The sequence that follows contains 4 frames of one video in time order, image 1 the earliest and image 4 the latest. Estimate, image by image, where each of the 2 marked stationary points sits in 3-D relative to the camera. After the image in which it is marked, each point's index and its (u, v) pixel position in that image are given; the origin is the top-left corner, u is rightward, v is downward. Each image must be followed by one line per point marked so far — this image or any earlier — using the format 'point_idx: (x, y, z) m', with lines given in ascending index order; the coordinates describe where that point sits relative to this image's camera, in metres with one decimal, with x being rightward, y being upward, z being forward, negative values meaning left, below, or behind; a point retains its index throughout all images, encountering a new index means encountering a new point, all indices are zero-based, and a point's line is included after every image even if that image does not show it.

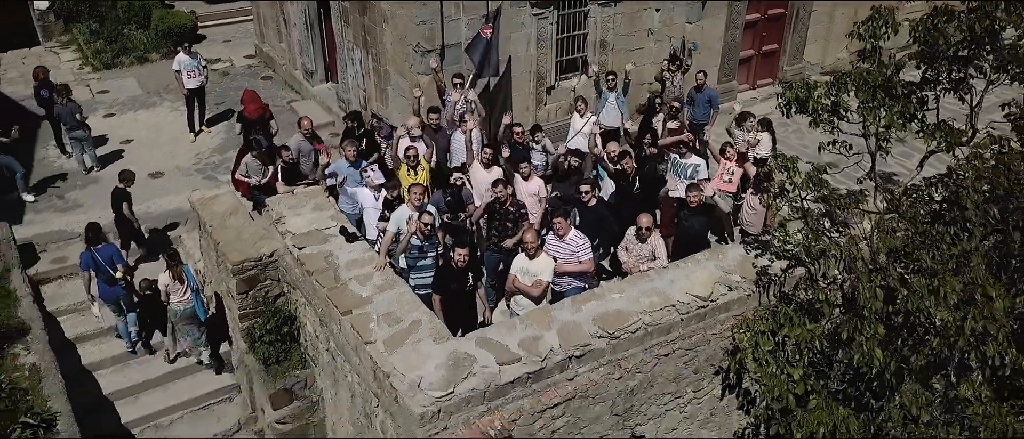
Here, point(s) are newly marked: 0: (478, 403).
0: (-0.3, -1.5, +6.2) m
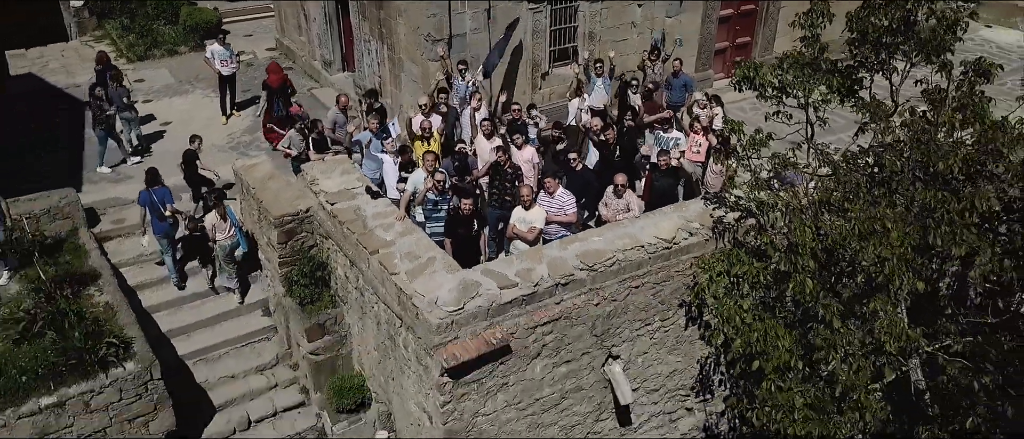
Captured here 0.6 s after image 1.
0: (-0.3, -1.0, +7.7) m
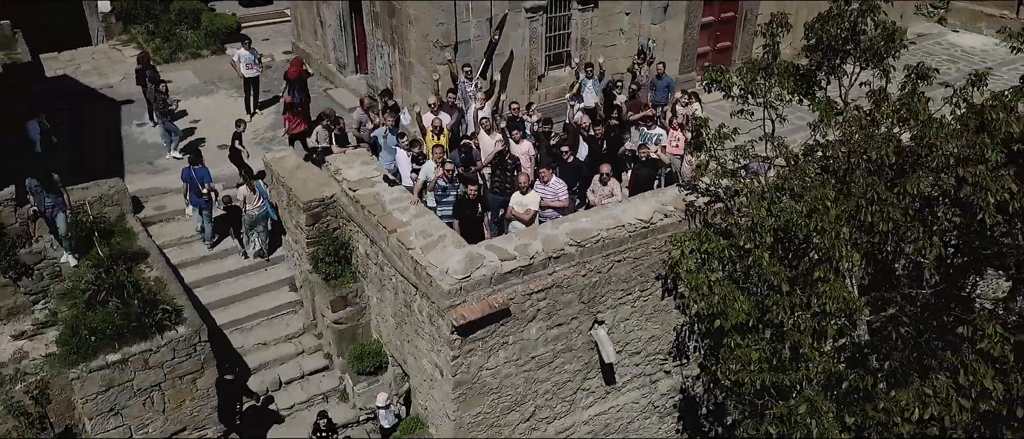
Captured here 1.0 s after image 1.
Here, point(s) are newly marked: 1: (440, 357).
0: (-0.3, -0.8, +9.1) m
1: (-0.9, -1.8, +9.4) m
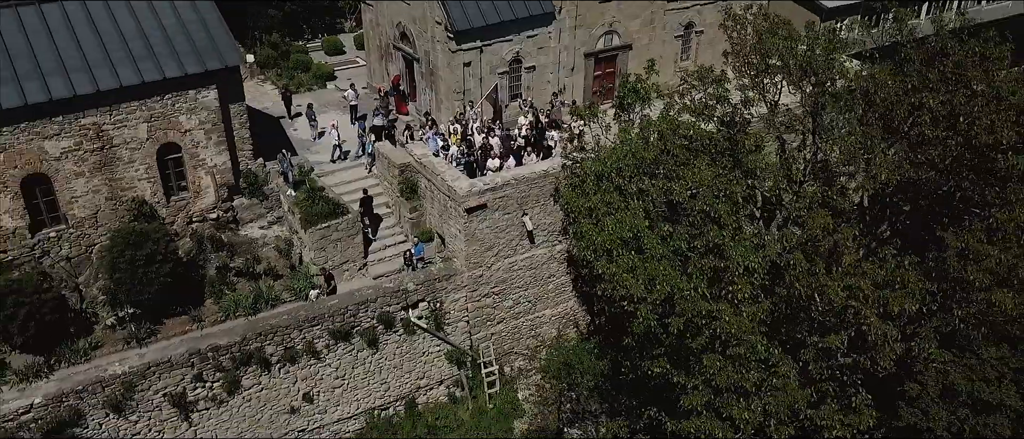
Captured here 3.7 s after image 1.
0: (-1.1, +0.8, +23.0) m
1: (-1.7, -0.2, +23.3) m
